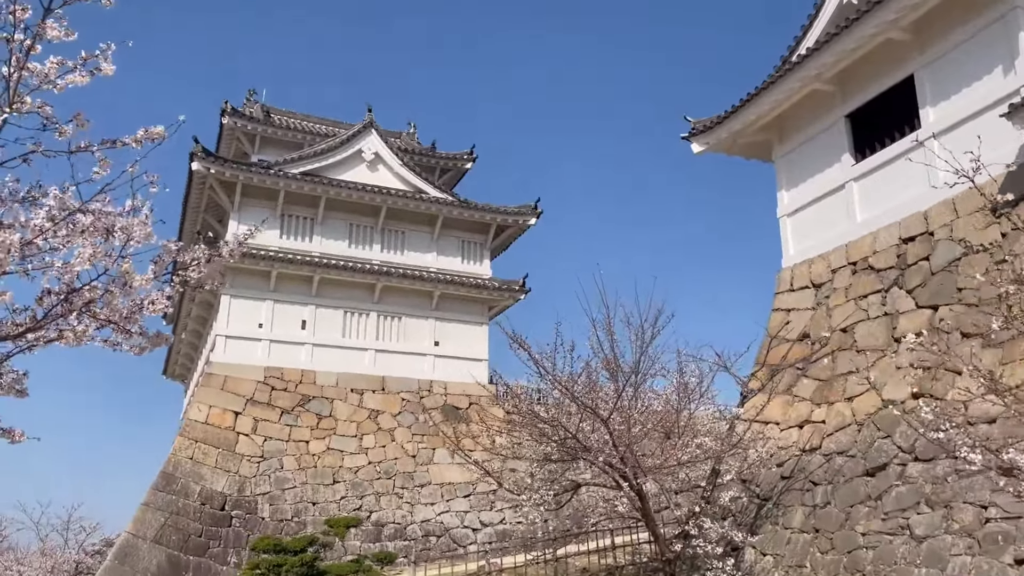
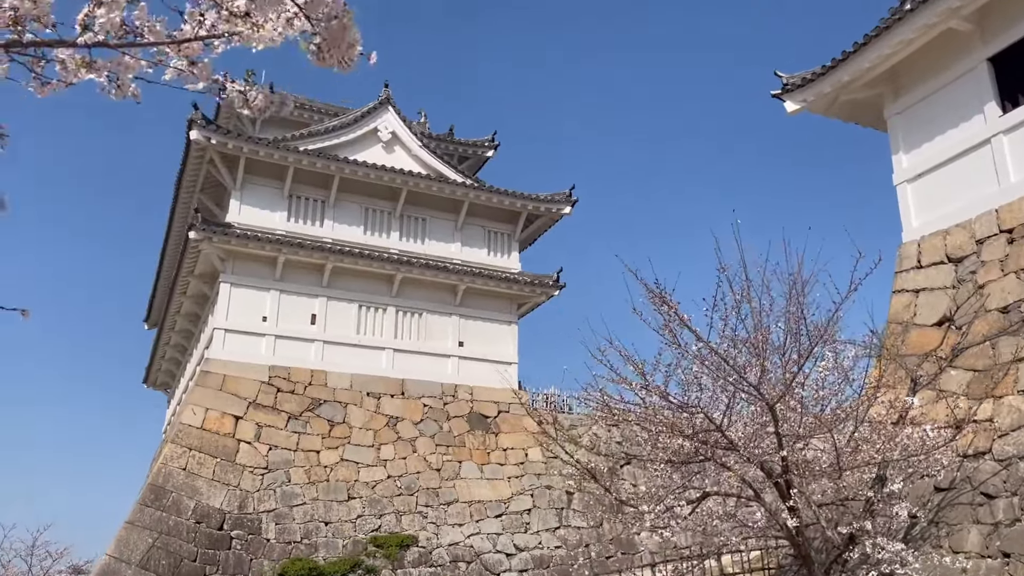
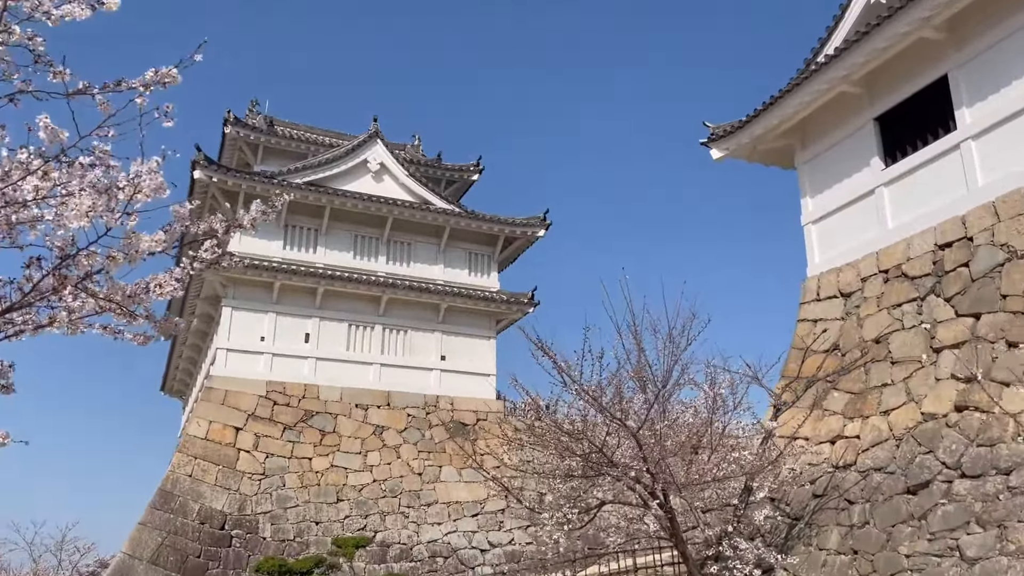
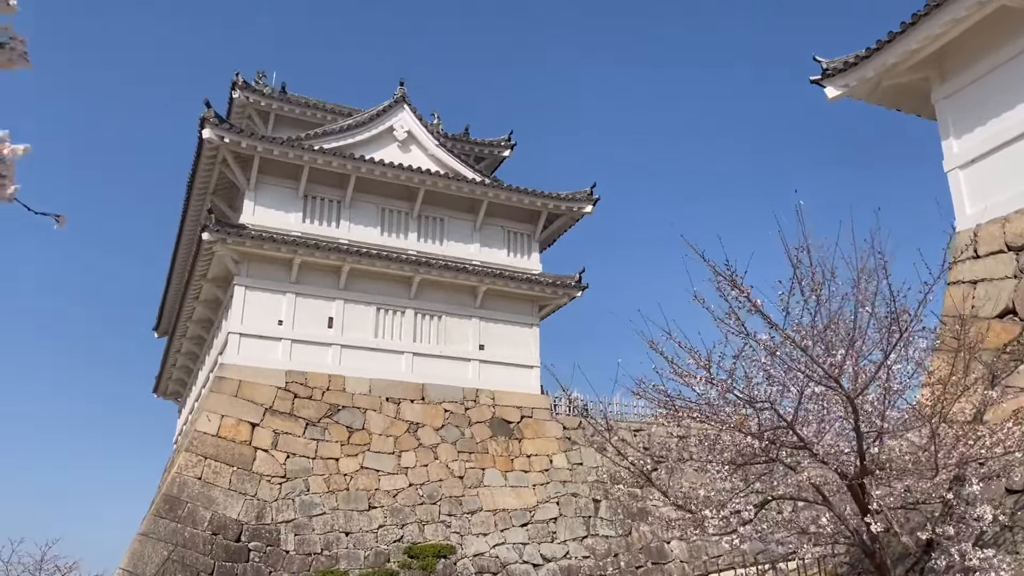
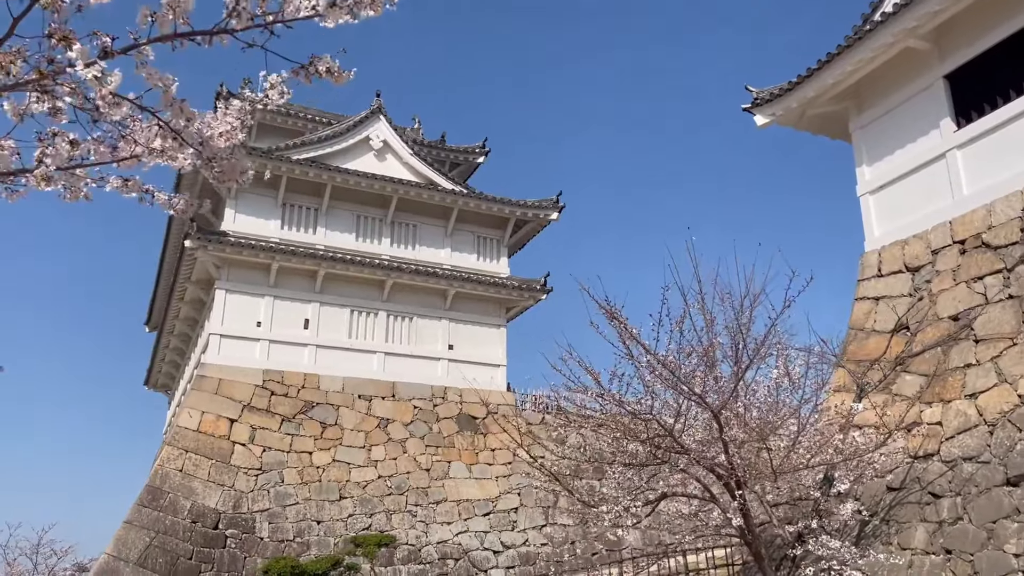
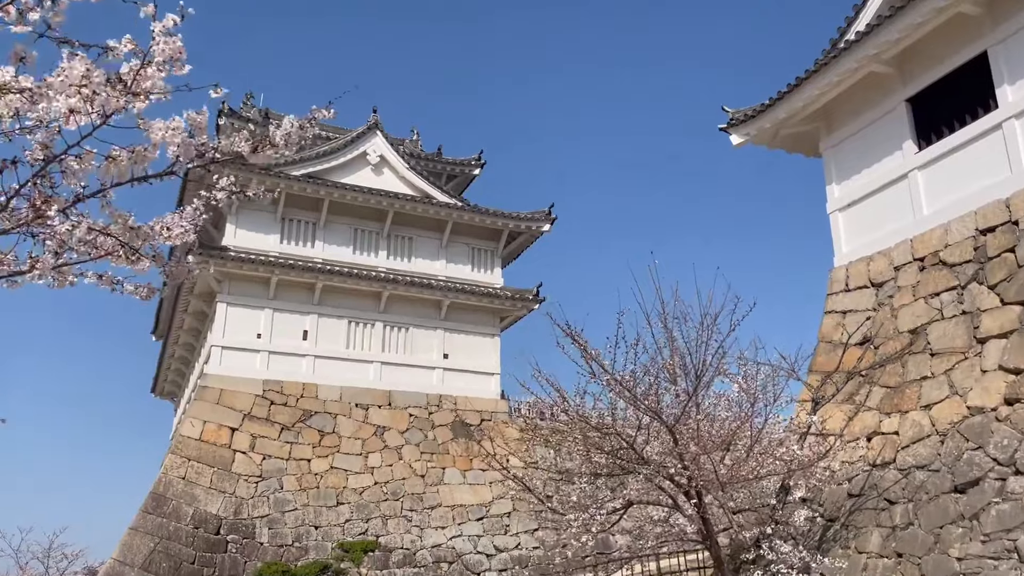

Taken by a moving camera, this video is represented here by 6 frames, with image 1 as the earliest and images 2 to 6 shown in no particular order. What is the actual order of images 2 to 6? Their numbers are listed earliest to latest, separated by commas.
3, 6, 5, 2, 4
